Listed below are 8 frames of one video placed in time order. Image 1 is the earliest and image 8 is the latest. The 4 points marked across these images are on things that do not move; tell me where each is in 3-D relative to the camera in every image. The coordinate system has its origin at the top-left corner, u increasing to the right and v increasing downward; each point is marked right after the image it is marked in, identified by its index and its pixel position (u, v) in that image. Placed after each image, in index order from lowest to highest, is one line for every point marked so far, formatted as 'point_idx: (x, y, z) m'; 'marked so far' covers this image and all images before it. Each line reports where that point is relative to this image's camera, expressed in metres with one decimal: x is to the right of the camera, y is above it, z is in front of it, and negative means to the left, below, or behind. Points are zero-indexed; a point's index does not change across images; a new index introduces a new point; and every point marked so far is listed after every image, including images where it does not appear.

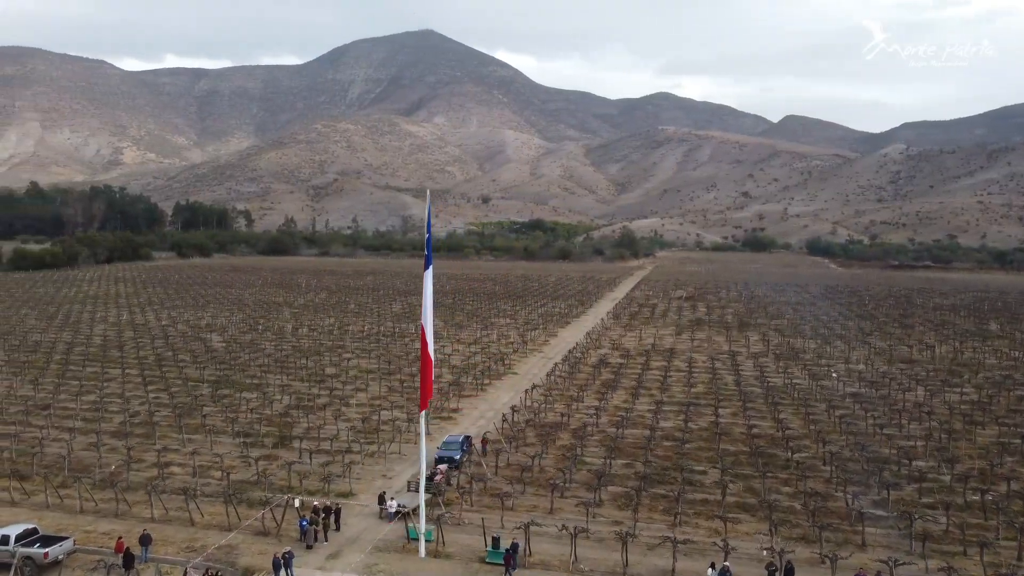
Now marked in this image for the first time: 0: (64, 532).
0: (-8.9, -4.9, +17.5) m
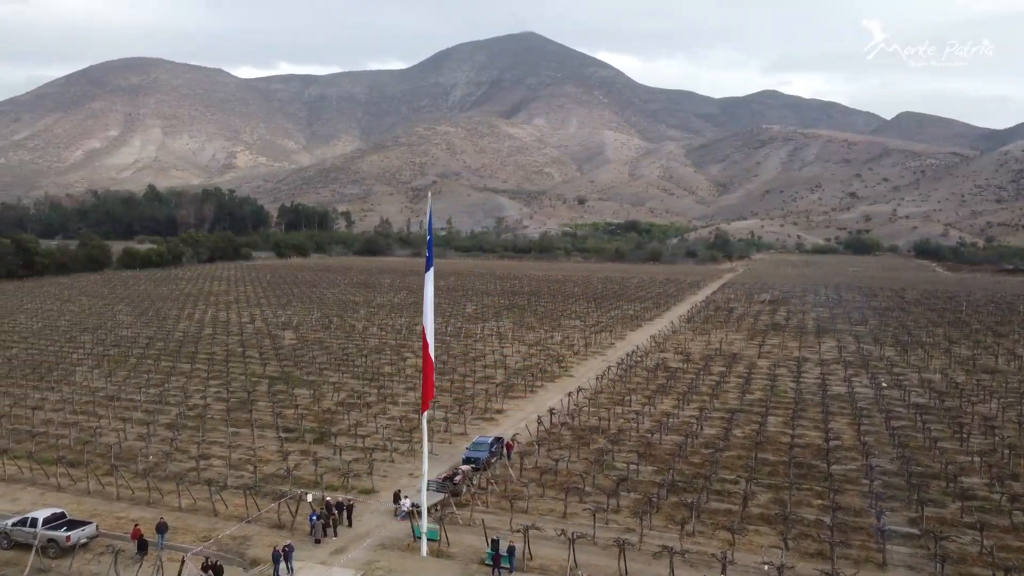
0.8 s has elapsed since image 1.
0: (-8.7, -4.9, +18.5) m
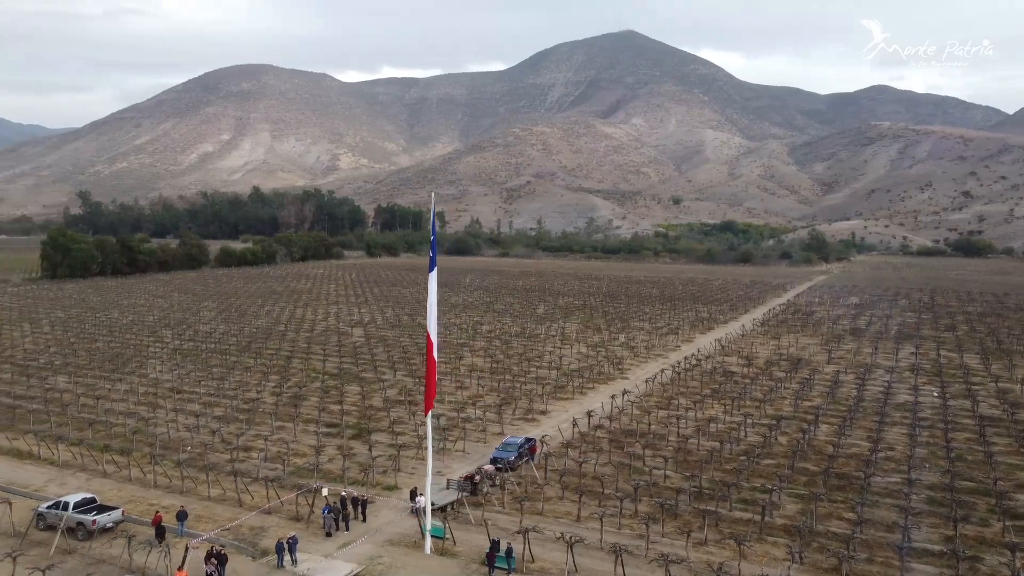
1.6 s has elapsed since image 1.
0: (-8.4, -4.8, +19.4) m
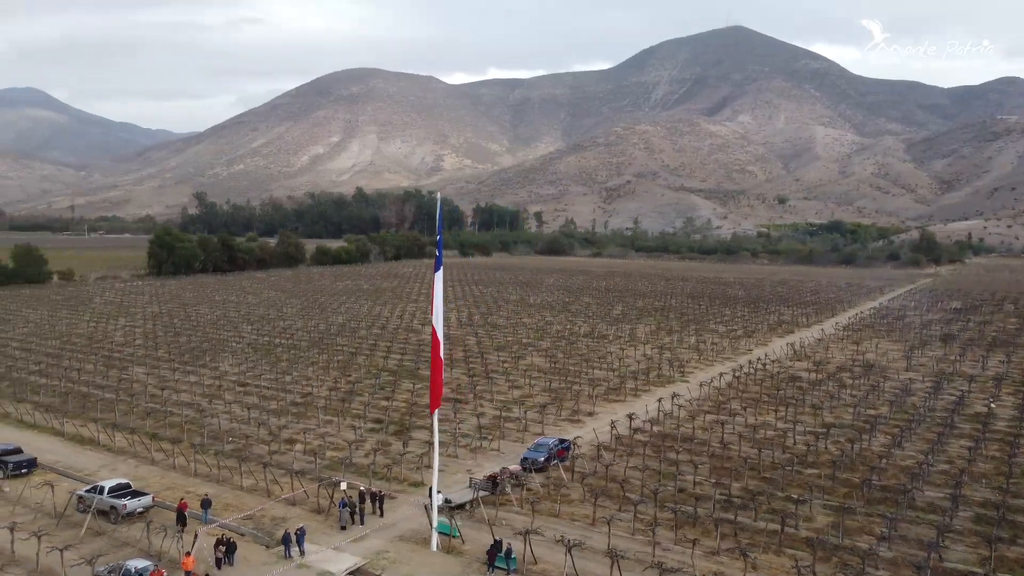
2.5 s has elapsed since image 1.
0: (-8.0, -4.7, +20.4) m
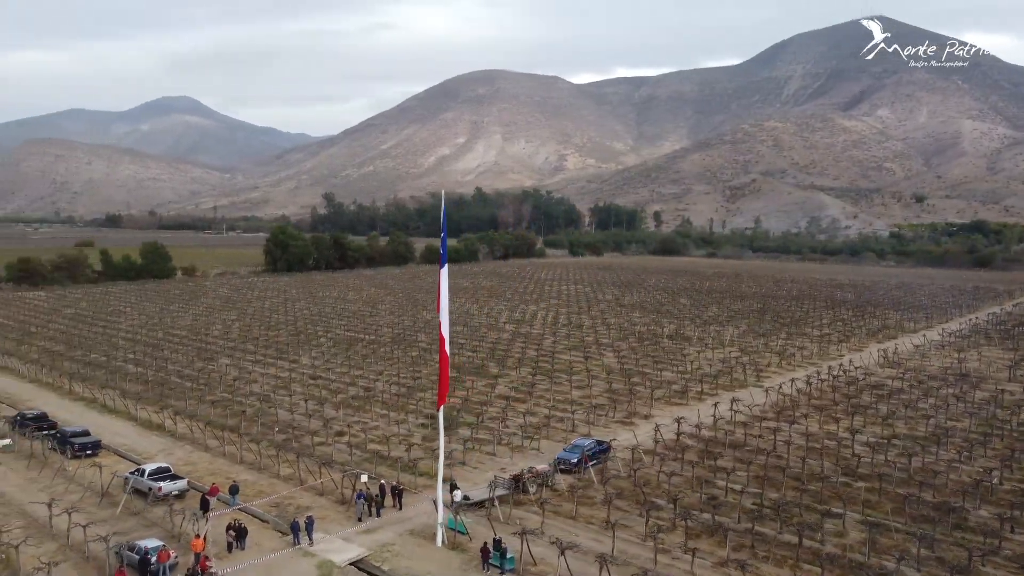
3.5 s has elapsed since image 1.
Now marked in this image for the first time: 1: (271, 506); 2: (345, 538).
0: (-7.3, -4.6, +21.4) m
1: (-5.3, -4.8, +19.1) m
2: (-3.3, -5.0, +17.3) m
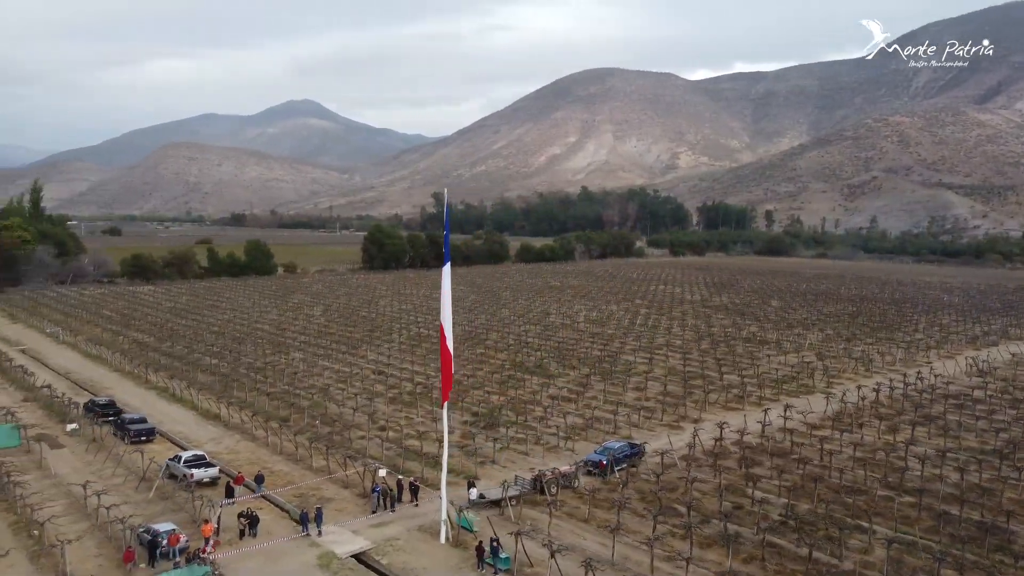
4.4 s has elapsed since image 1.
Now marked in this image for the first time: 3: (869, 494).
0: (-6.7, -4.5, +22.2) m
1: (-4.9, -4.7, +19.7) m
2: (-3.2, -4.9, +17.6) m
3: (+8.2, -4.7, +20.1) m
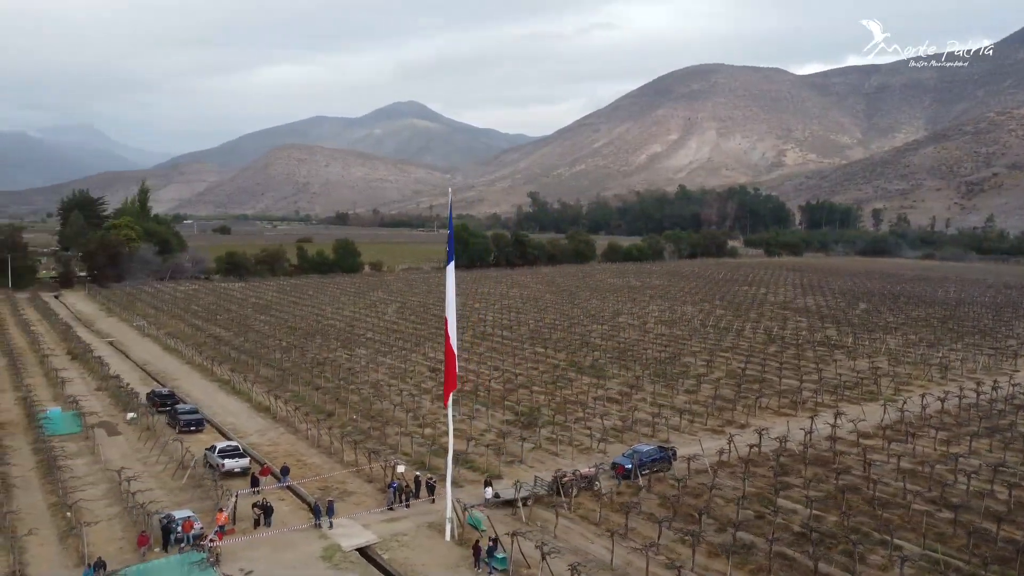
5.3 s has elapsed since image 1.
0: (-5.9, -4.4, +22.8) m
1: (-4.5, -4.6, +20.2) m
2: (-3.0, -4.9, +17.9) m
3: (+8.6, -4.8, +19.0) m
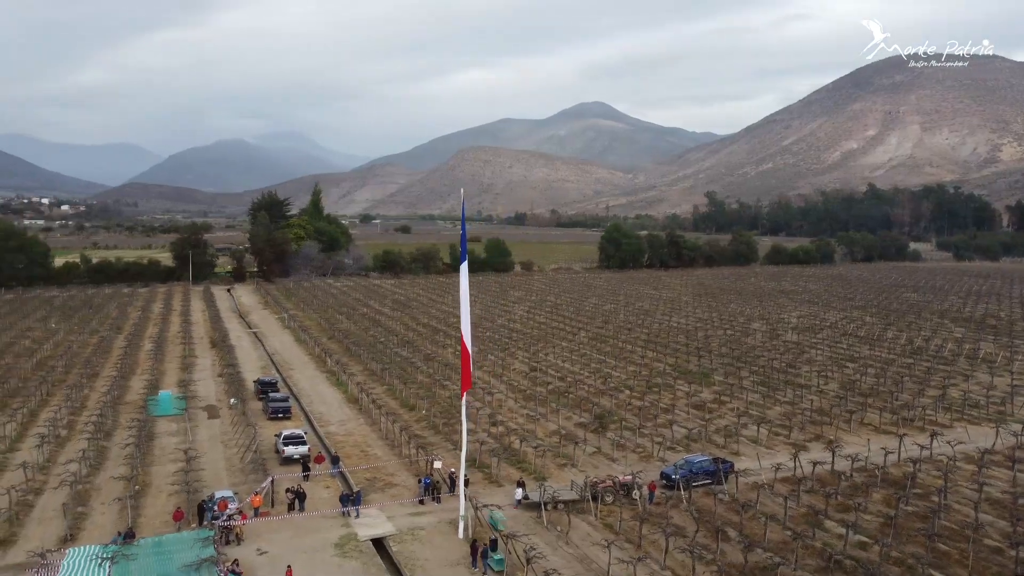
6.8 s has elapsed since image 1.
0: (-4.4, -4.4, +23.8) m
1: (-3.5, -4.6, +20.9) m
2: (-2.6, -4.8, +18.4) m
3: (+9.1, -4.9, +17.1) m
